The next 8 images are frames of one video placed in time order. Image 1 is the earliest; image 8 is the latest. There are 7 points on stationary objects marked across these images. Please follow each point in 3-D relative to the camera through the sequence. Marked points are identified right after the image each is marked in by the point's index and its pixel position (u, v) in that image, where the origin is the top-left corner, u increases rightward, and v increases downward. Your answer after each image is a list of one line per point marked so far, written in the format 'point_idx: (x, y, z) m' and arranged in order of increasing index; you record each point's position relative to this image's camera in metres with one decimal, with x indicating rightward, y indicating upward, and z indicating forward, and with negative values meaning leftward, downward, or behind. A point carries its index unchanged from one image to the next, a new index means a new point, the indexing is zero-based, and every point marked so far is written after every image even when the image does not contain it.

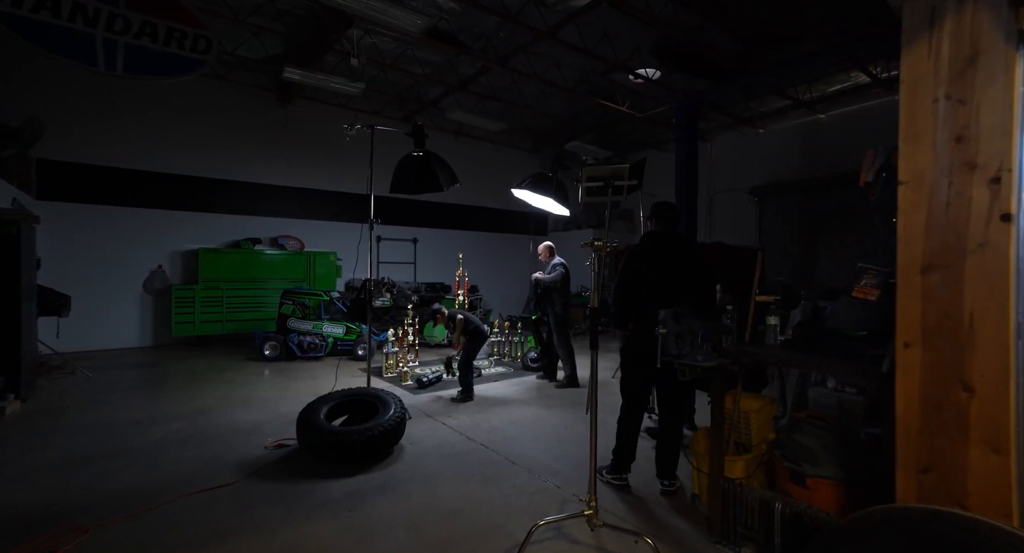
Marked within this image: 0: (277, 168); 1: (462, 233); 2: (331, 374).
0: (-4.5, +2.0, +9.4) m
1: (-1.2, +1.1, +11.9) m
2: (-2.3, -1.3, +6.2) m
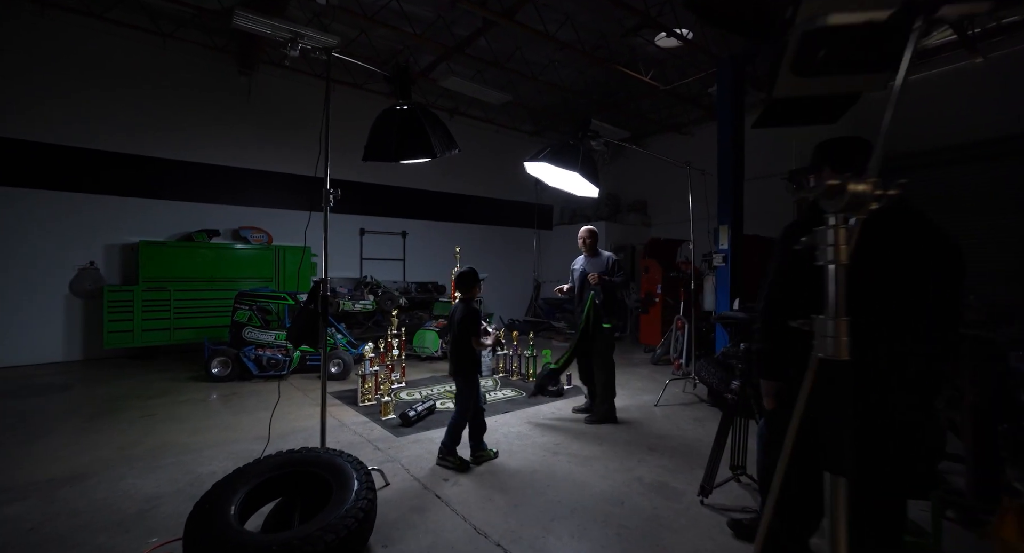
0: (-4.5, +2.1, +8.0) m
1: (-1.2, +1.1, +10.5) m
2: (-2.2, -1.3, +4.8) m
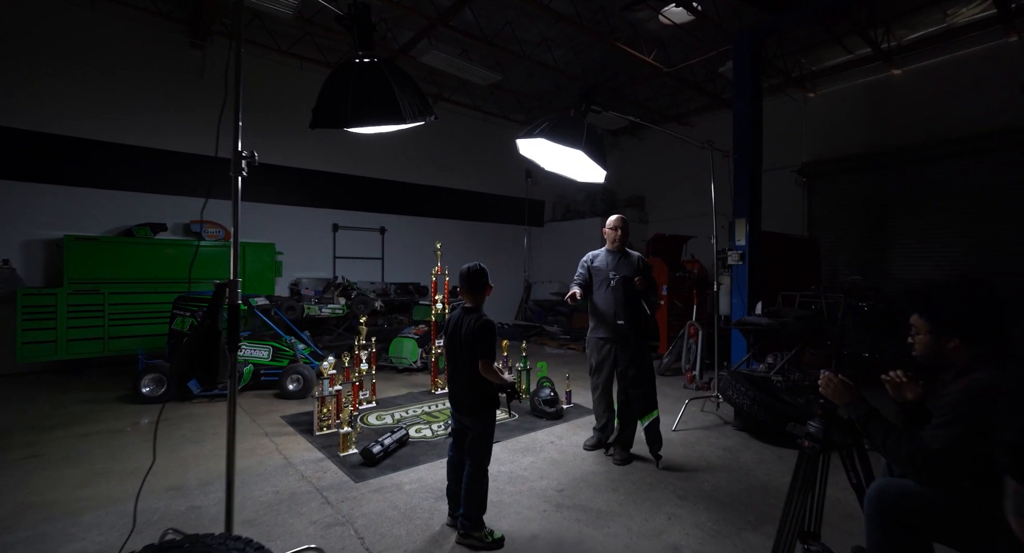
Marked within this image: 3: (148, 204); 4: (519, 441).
0: (-4.6, +2.1, +7.1) m
1: (-1.4, +1.1, +9.7) m
2: (-2.3, -1.3, +3.9) m
3: (-5.0, +1.0, +6.8) m
4: (+0.1, -1.3, +3.8) m
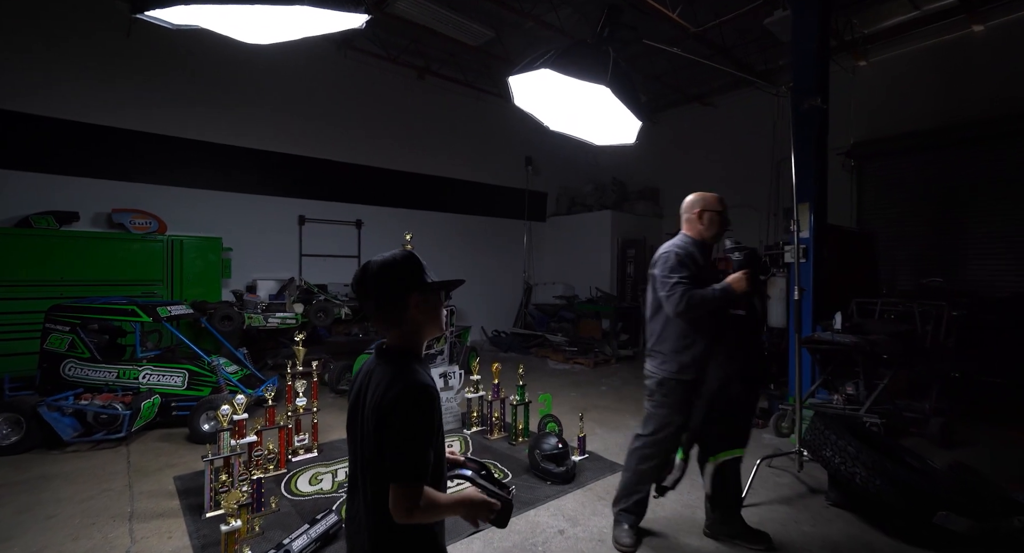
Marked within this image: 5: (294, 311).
0: (-4.7, +2.0, +5.8) m
1: (-1.4, +1.1, +8.4) m
2: (-2.4, -1.3, +2.6) m
3: (-5.1, +1.0, +5.5) m
4: (0.0, -1.3, +2.5) m
5: (-2.5, -0.4, +5.5) m
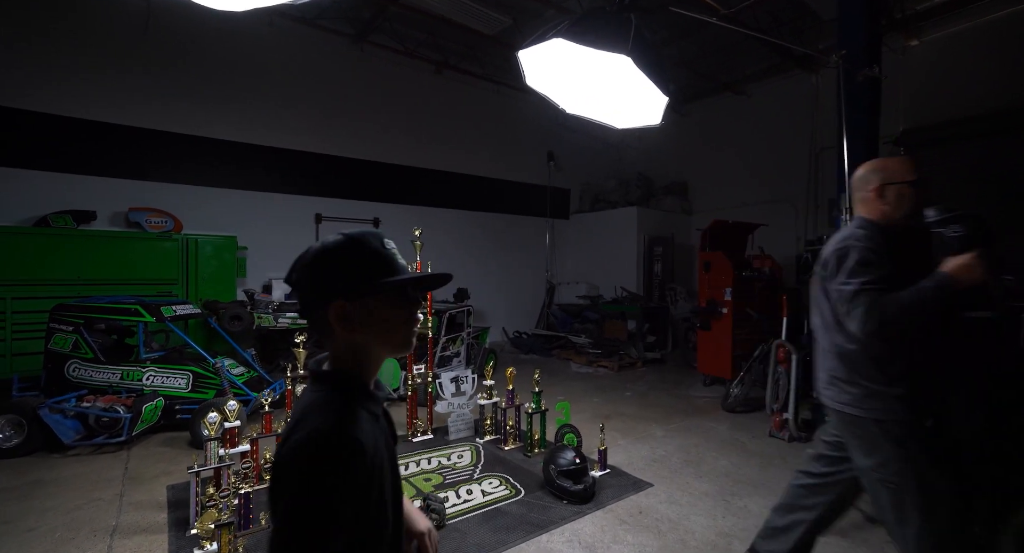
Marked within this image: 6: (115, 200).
0: (-4.4, +2.1, +5.7) m
1: (-1.1, +1.1, +8.2) m
2: (-2.3, -1.3, +2.5) m
3: (-4.9, +1.0, +5.5) m
4: (0.0, -1.3, +2.2) m
5: (-2.3, -0.4, +5.3) m
6: (-4.6, +0.9, +5.6) m
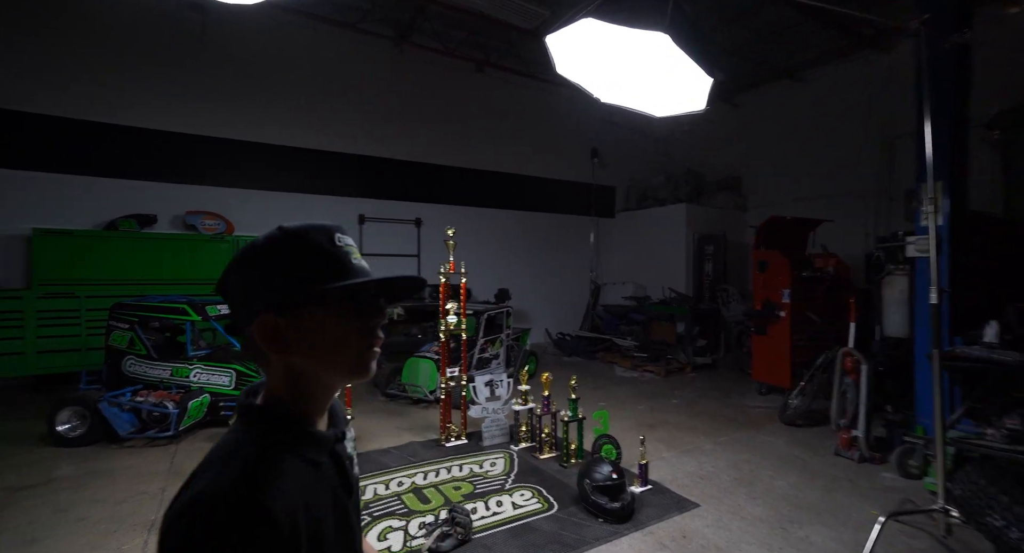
0: (-4.0, +2.1, +6.0) m
1: (-0.4, +1.1, +8.1) m
2: (-2.1, -1.3, +2.6) m
3: (-4.4, +1.0, +5.8) m
4: (+0.1, -1.3, +2.0) m
5: (-1.8, -0.4, +5.4) m
6: (-4.1, +0.9, +5.9) m
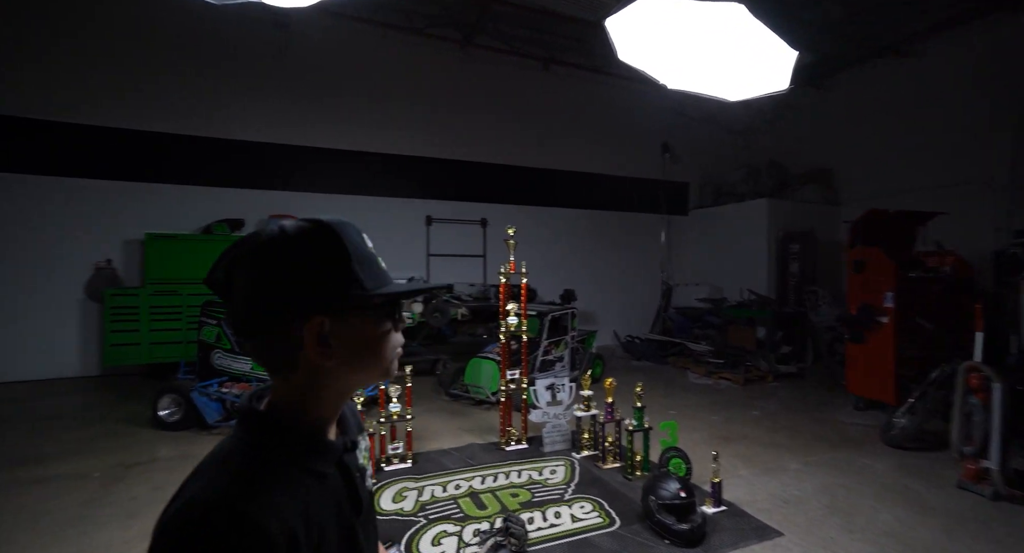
0: (-3.1, +2.1, +6.4) m
1: (+0.7, +1.1, +8.0) m
2: (-1.8, -1.3, +2.7) m
3: (-3.6, +1.0, +6.2) m
4: (+0.4, -1.3, +1.9) m
5: (-1.1, -0.4, +5.5) m
6: (-3.3, +0.9, +6.3) m
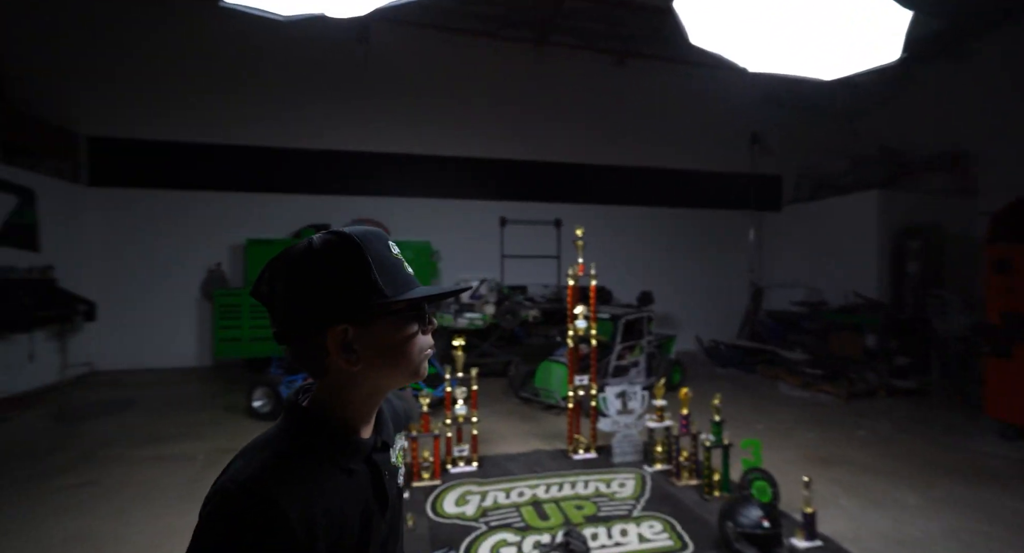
0: (-2.2, +2.0, +6.8) m
1: (+1.9, +1.1, +7.7) m
2: (-1.5, -1.3, +2.9) m
3: (-2.7, +1.0, +6.7) m
4: (+0.6, -1.3, +1.7) m
5: (-0.3, -0.4, +5.5) m
6: (-2.3, +0.9, +6.7) m
